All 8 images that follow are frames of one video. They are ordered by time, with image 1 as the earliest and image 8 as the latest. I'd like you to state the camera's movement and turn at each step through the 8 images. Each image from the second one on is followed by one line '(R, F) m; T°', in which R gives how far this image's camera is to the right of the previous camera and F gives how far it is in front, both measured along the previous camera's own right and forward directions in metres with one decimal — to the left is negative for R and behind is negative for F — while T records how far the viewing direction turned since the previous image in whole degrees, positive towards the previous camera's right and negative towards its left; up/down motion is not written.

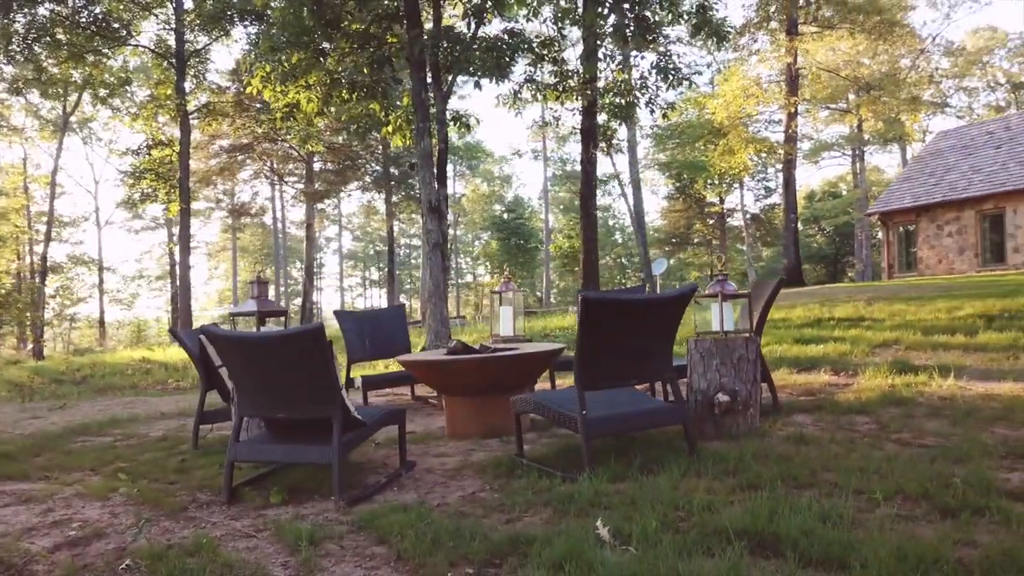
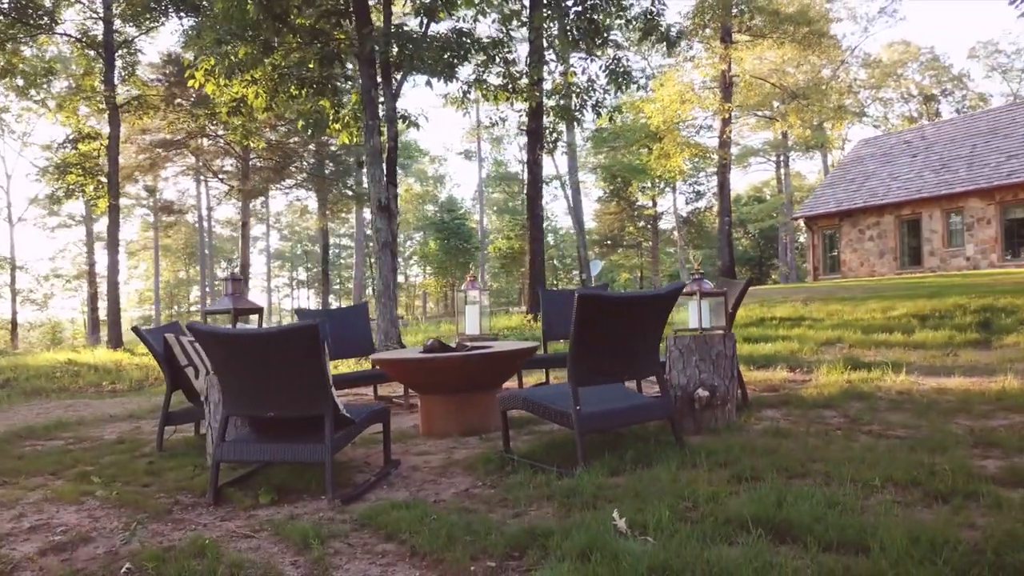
(-0.2, 0.0) m; +5°
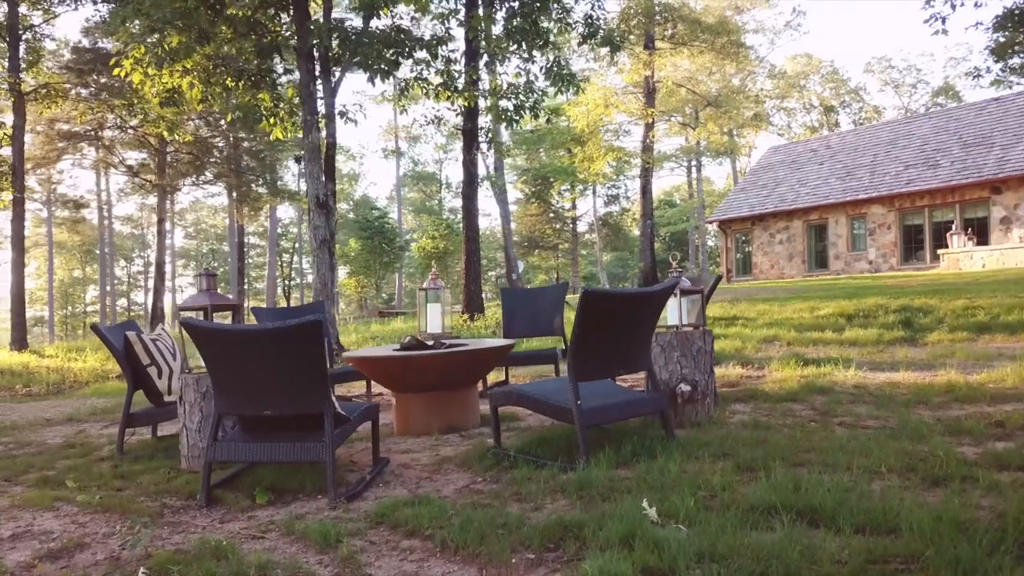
(-0.3, 0.0) m; +6°
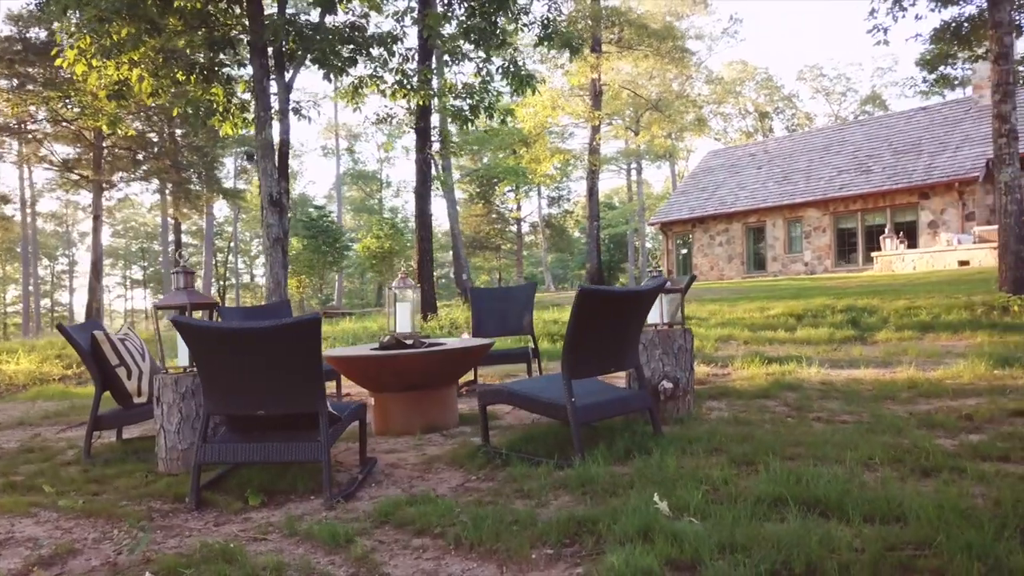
(-0.2, 0.0) m; +4°
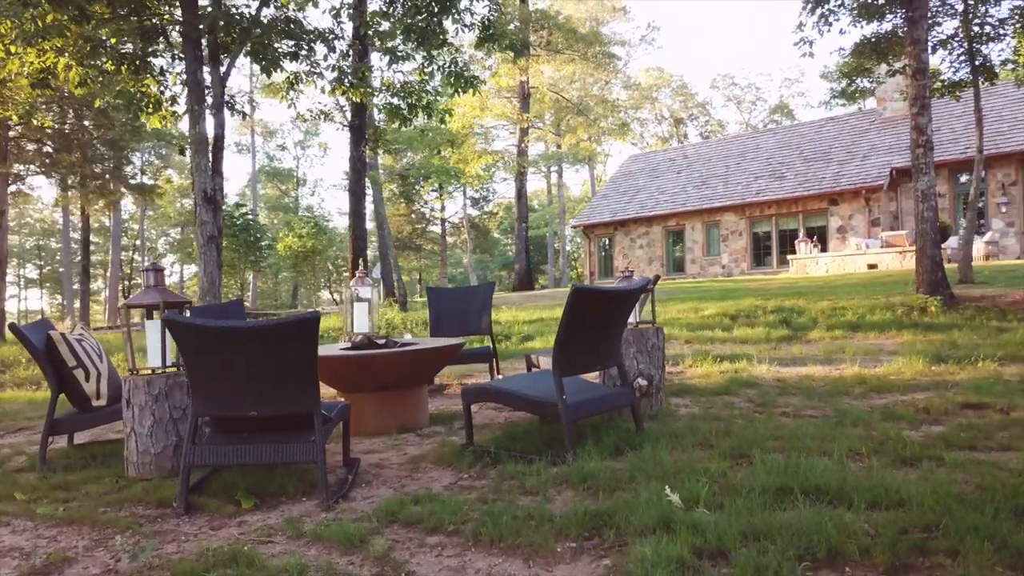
(-0.3, 0.0) m; +6°
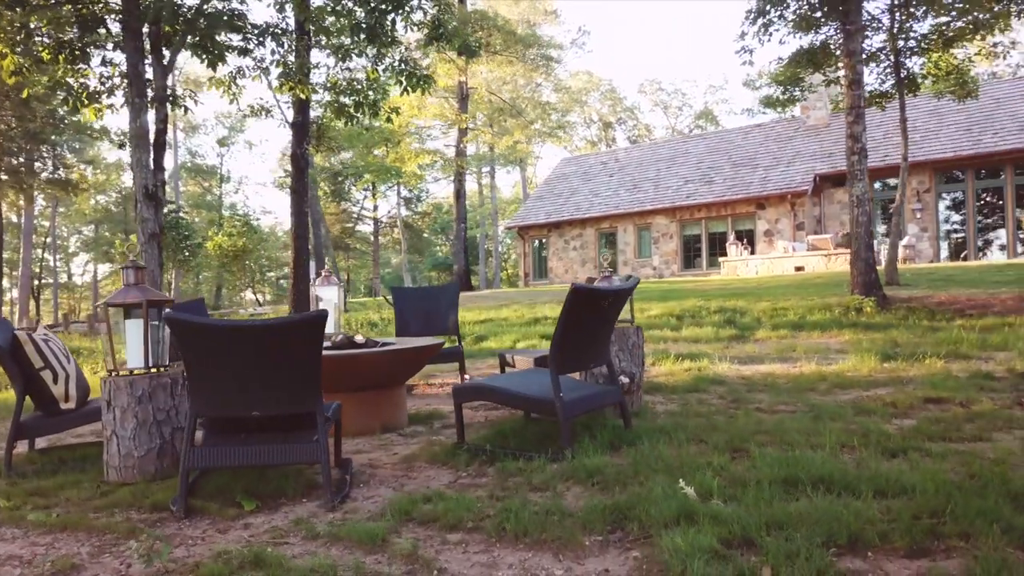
(-0.3, 0.0) m; +5°
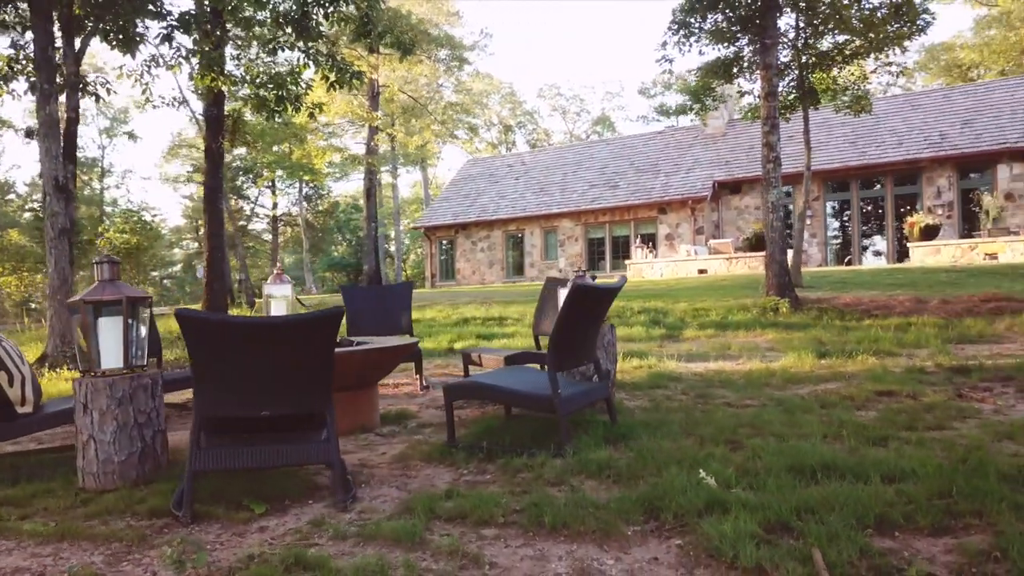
(-0.4, 0.0) m; +7°
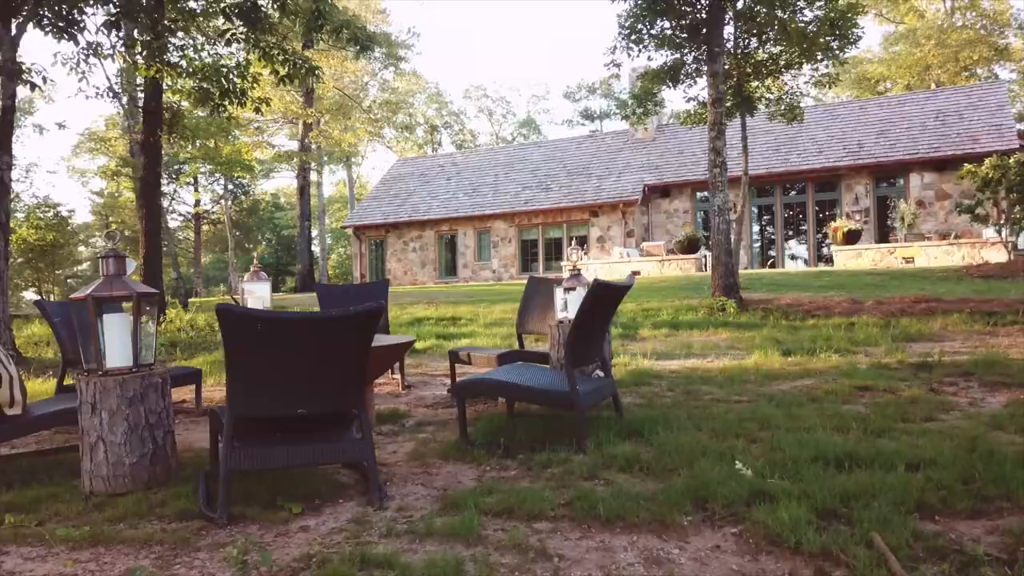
(-0.4, 0.0) m; +5°
